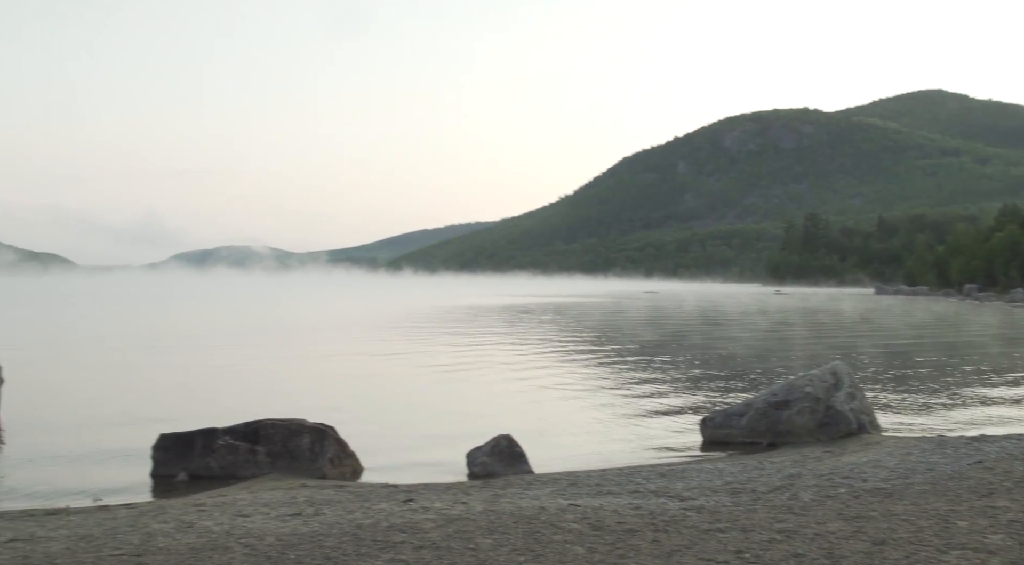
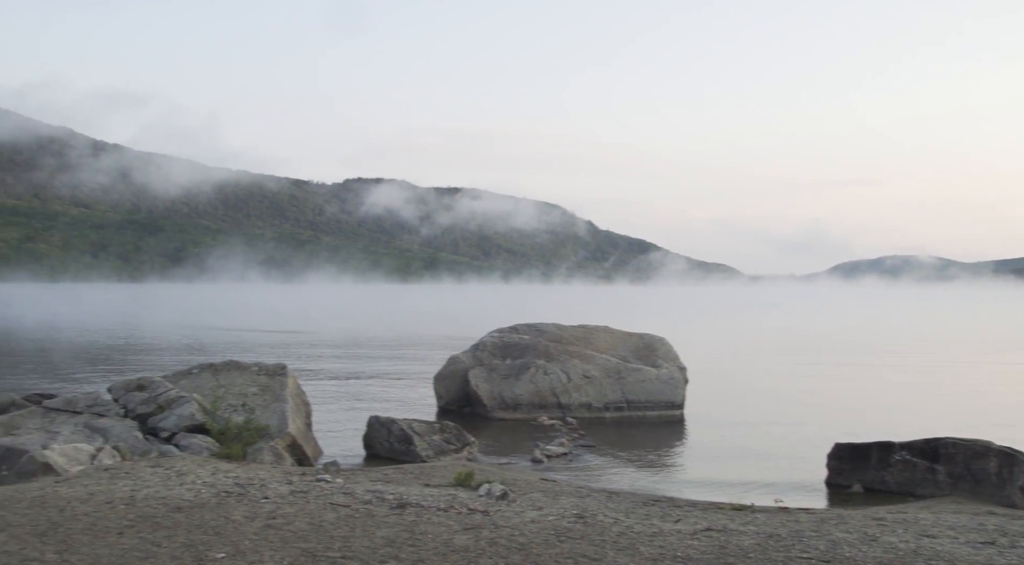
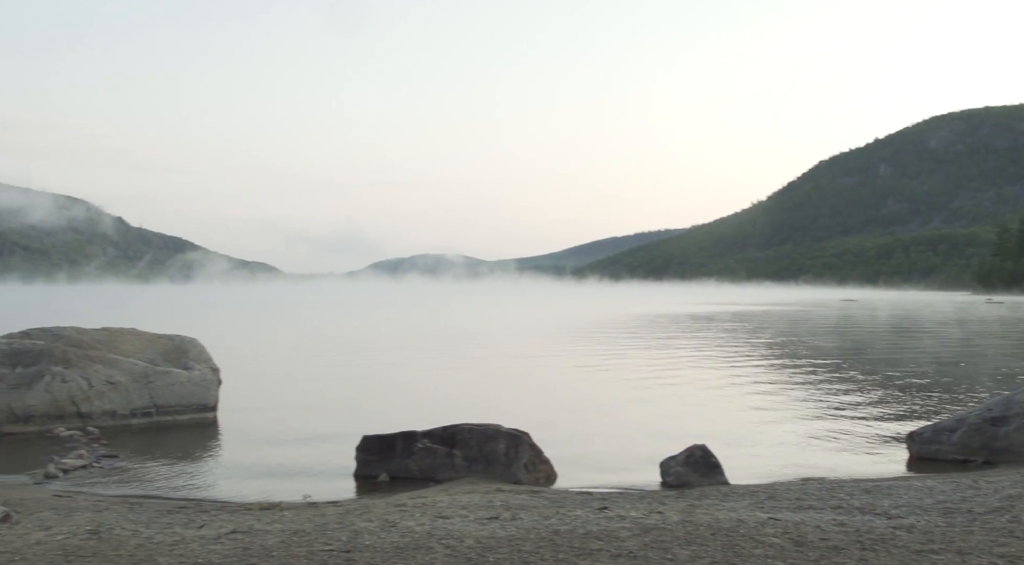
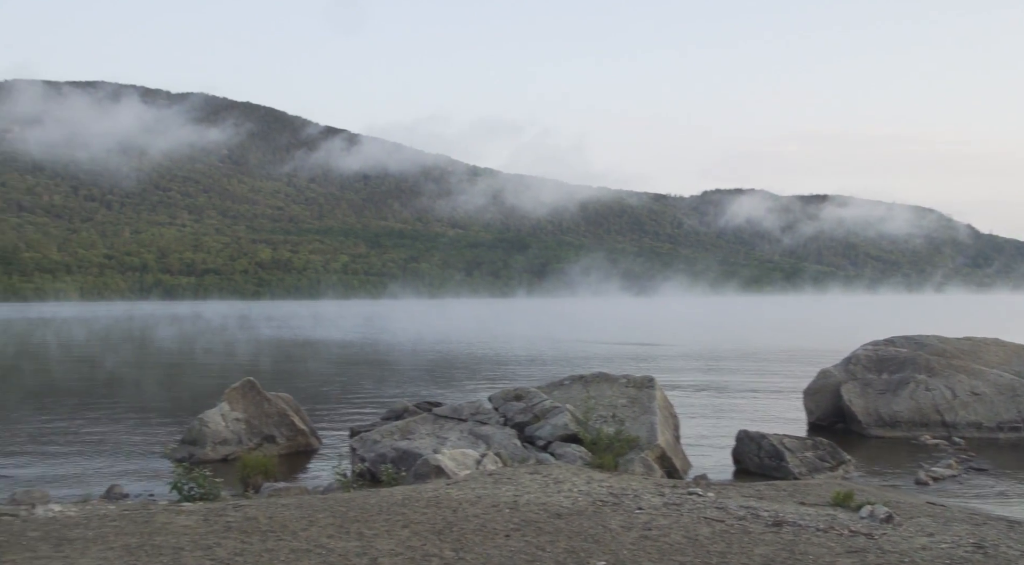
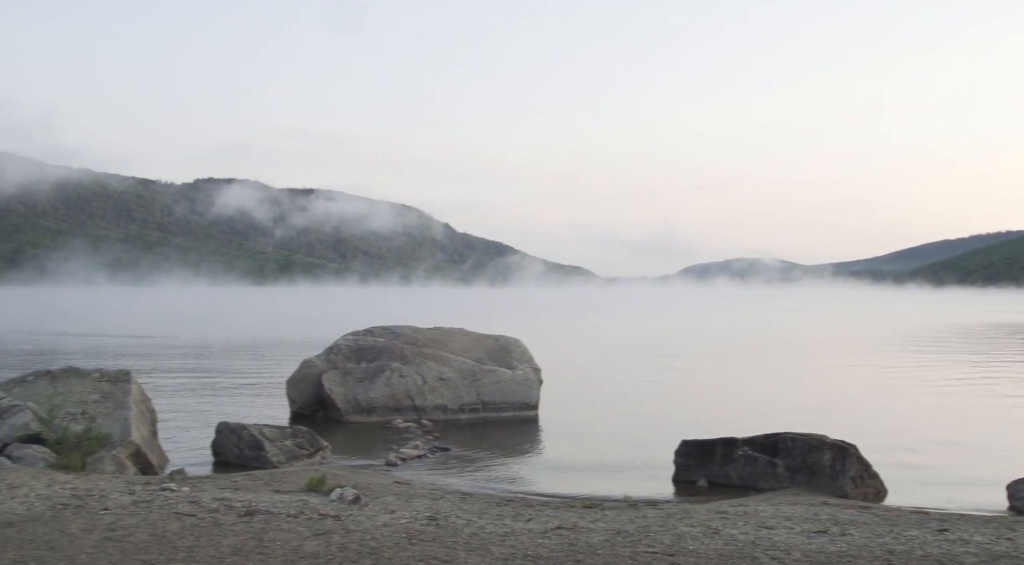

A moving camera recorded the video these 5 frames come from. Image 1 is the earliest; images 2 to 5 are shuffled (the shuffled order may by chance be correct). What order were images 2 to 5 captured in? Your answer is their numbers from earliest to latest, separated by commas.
3, 5, 2, 4
